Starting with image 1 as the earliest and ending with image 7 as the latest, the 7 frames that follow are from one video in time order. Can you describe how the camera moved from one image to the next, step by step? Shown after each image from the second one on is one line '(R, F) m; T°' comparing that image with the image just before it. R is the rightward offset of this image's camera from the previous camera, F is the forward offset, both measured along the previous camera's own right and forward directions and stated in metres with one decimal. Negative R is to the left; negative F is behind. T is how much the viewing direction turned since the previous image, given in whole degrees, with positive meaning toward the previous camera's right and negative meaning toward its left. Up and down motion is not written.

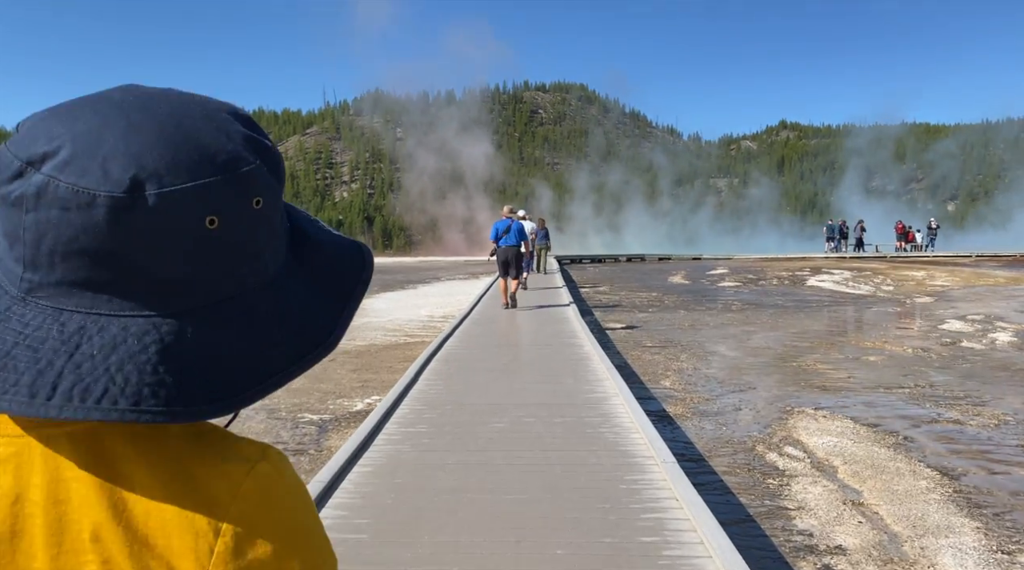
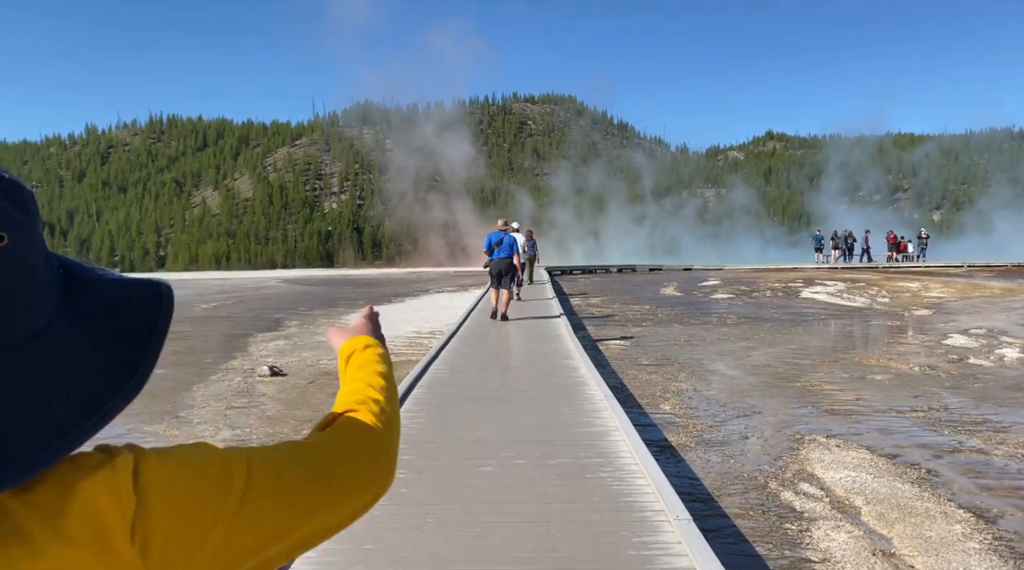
(0.0, +0.5) m; +1°
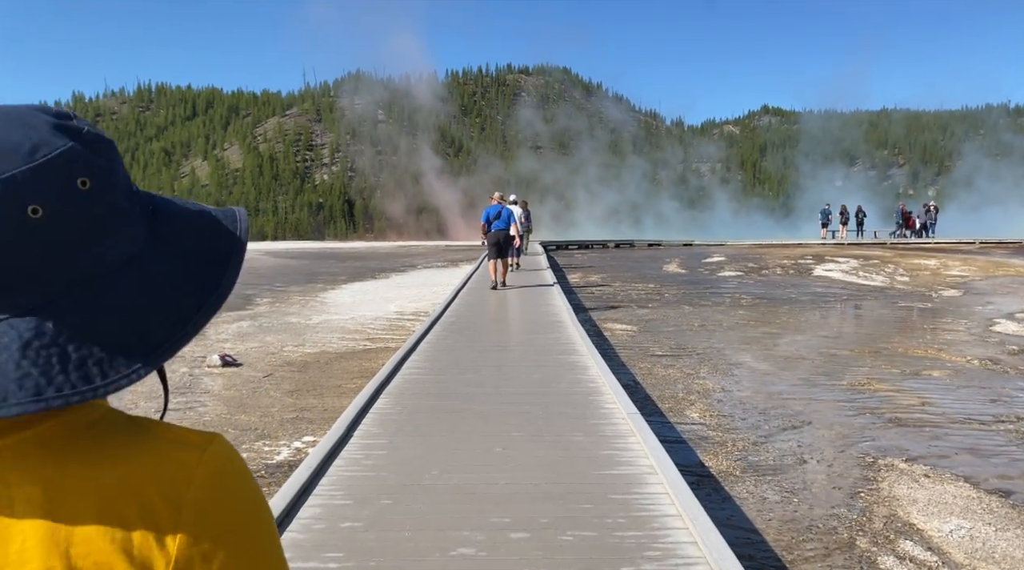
(0.0, +1.5) m; +1°
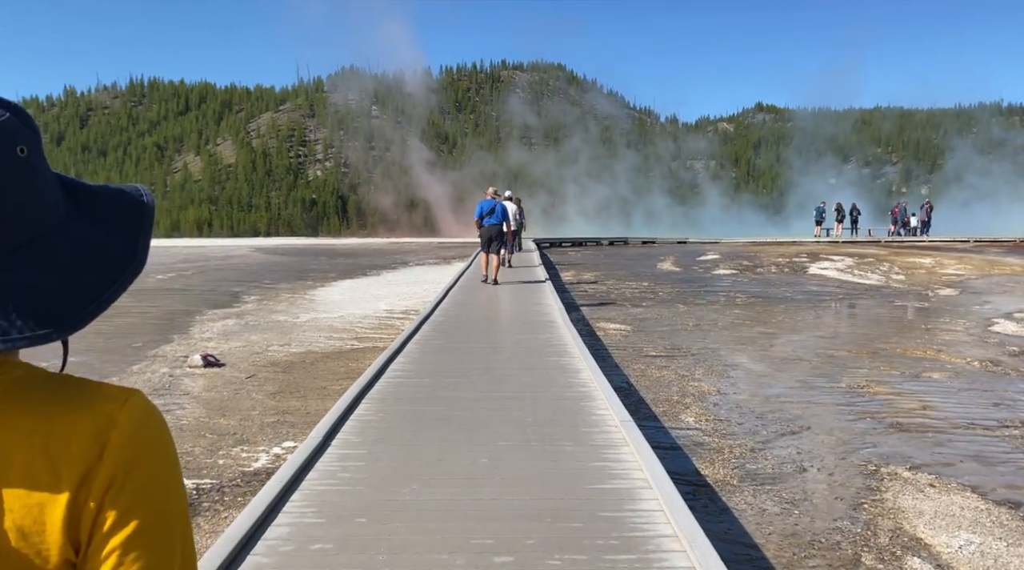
(0.0, +0.2) m; 0°
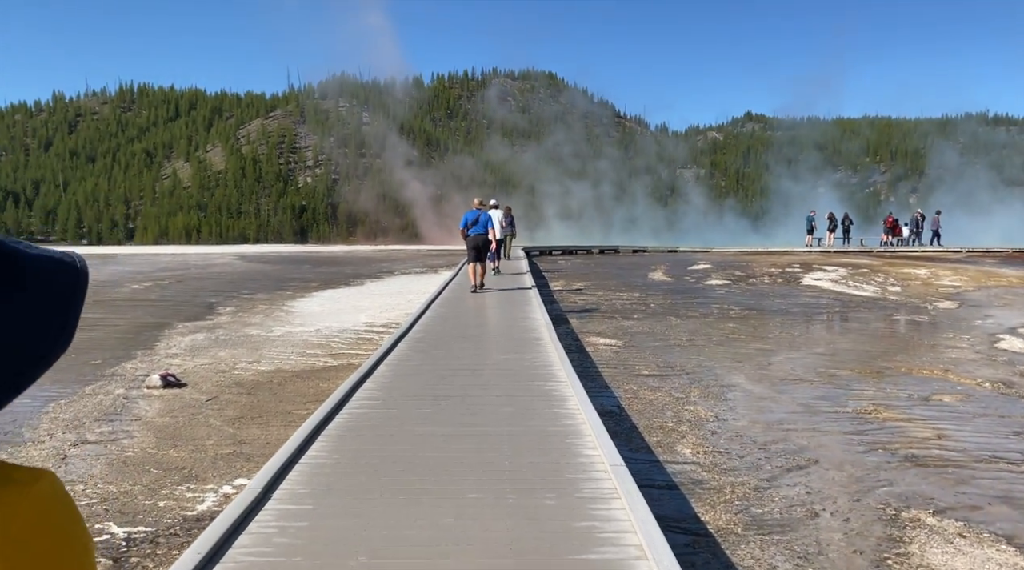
(+0.1, +0.6) m; +1°
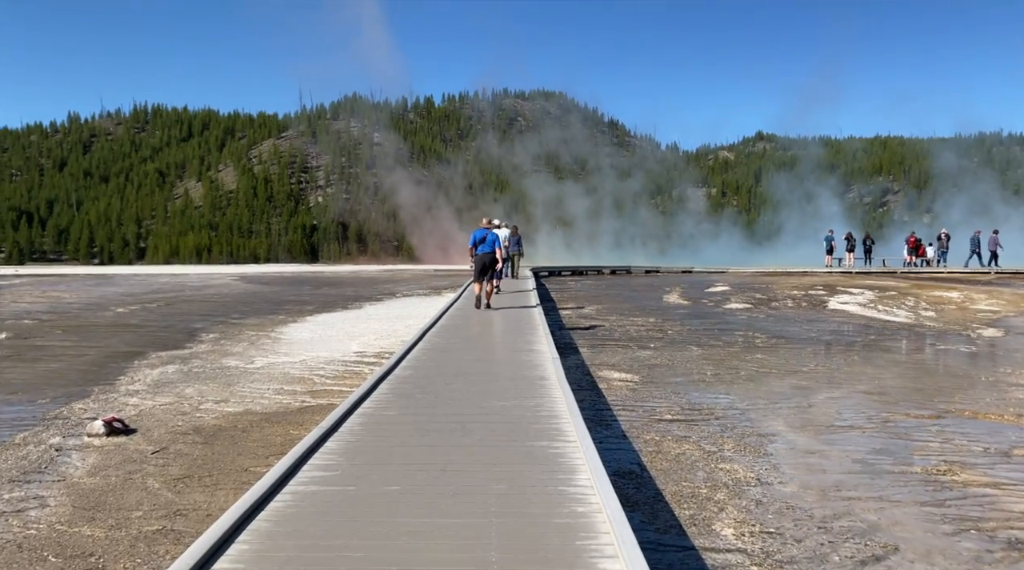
(+0.1, +1.1) m; -1°
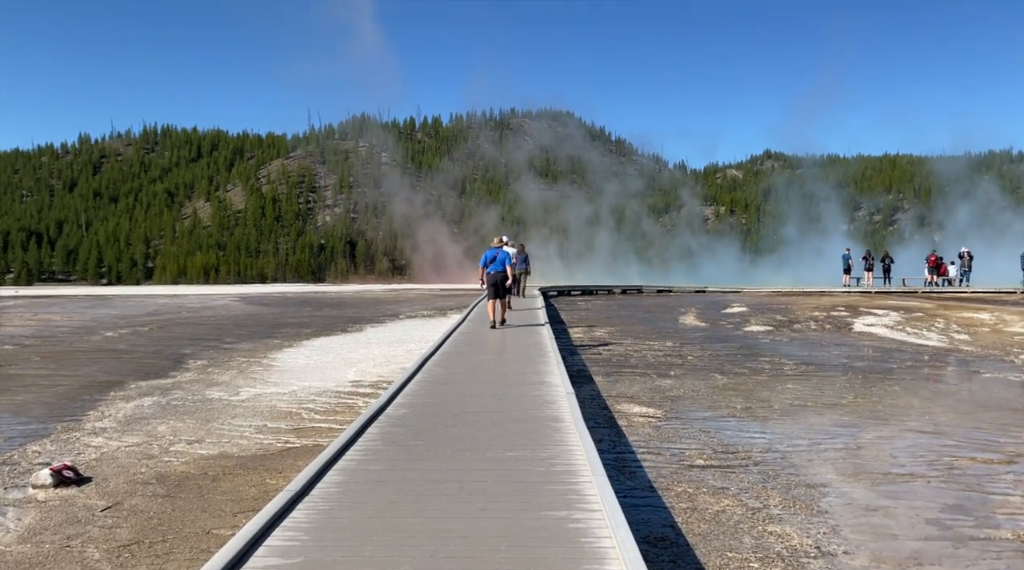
(0.0, +0.9) m; -1°
